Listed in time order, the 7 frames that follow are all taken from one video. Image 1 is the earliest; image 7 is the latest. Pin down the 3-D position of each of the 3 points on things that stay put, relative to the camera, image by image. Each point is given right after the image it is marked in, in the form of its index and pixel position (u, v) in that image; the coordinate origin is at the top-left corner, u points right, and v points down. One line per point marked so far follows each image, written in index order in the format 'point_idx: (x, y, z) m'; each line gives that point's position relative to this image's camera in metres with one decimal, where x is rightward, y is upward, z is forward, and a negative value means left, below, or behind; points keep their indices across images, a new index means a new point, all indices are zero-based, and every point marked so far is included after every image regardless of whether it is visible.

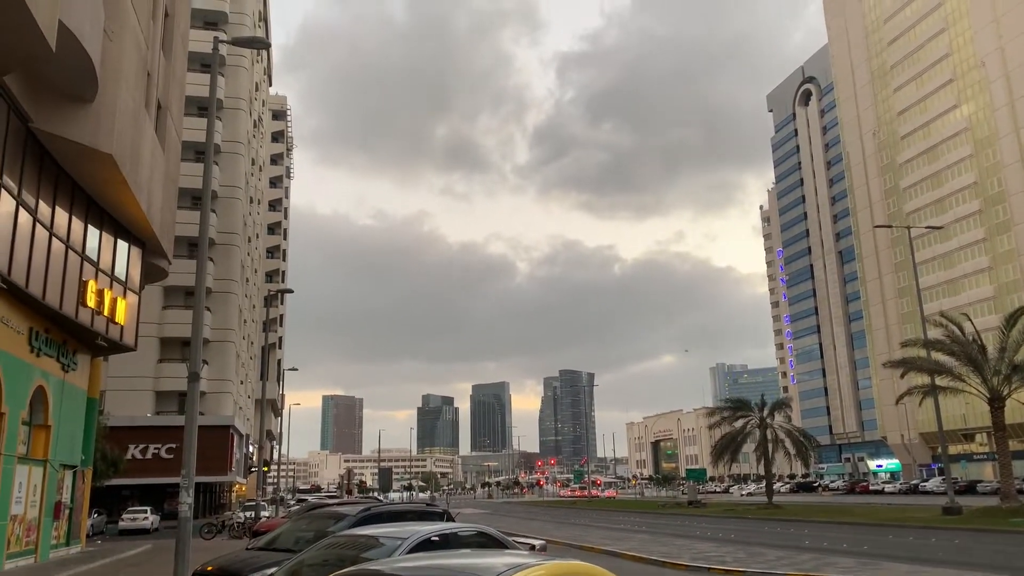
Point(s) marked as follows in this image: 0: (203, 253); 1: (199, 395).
0: (-7.1, +0.8, +18.5) m
1: (-6.7, -2.3, +17.1) m
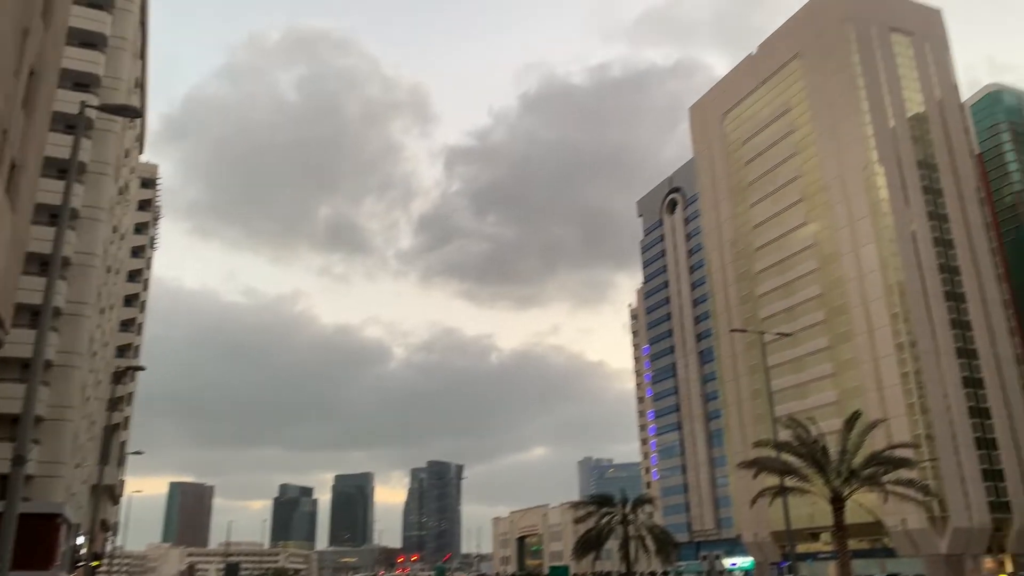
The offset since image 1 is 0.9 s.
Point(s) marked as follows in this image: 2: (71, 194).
0: (-10.1, -0.8, +17.1) m
1: (-9.5, -3.7, +15.5) m
2: (-10.2, +2.2, +18.5) m
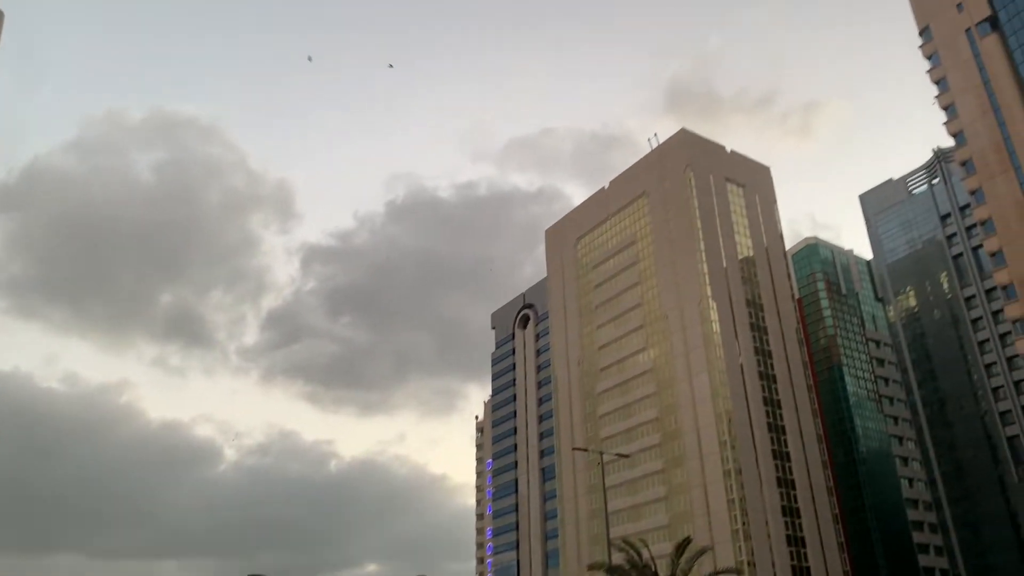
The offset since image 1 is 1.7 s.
0: (-13.2, -2.1, +14.8) m
1: (-12.6, -4.8, +12.9) m
2: (-13.4, +0.7, +16.6) m
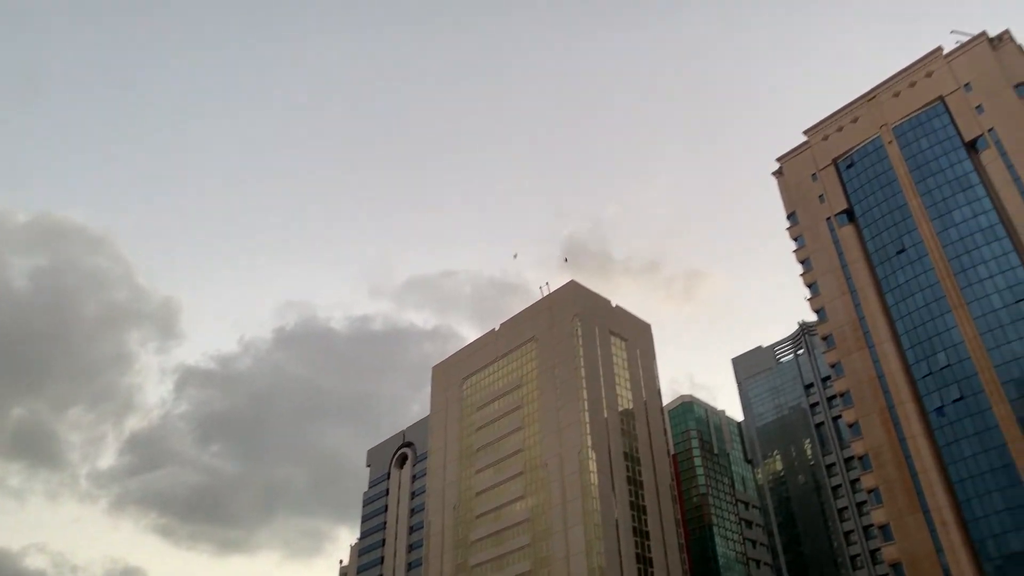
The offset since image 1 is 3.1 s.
0: (-15.6, -3.3, +12.5) m
1: (-14.9, -5.7, +10.2) m
2: (-15.9, -0.9, +14.7) m
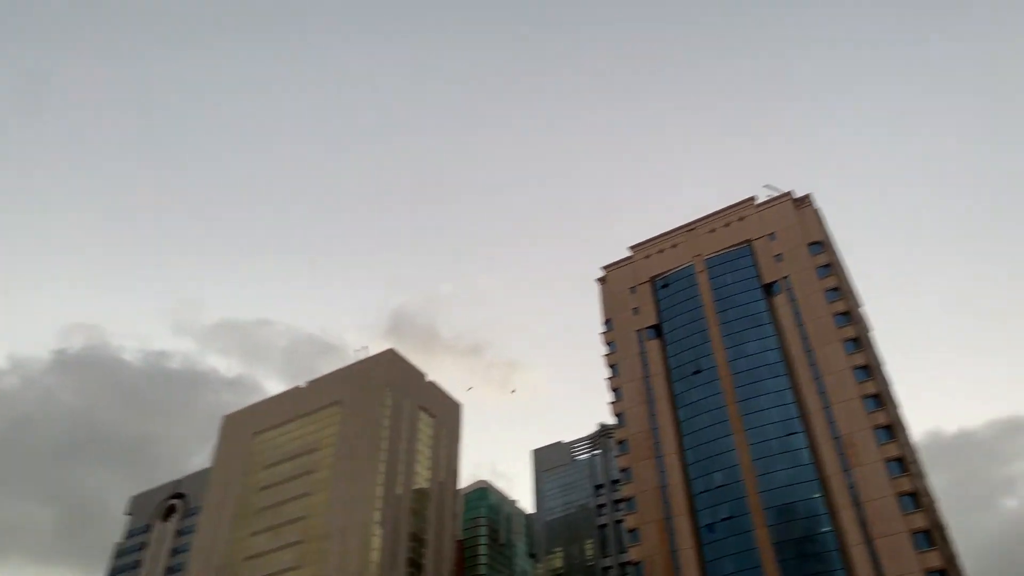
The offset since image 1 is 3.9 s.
0: (-18.4, -1.1, +8.2) m
1: (-17.6, -3.5, +5.9) m
2: (-18.8, +1.2, +10.5) m
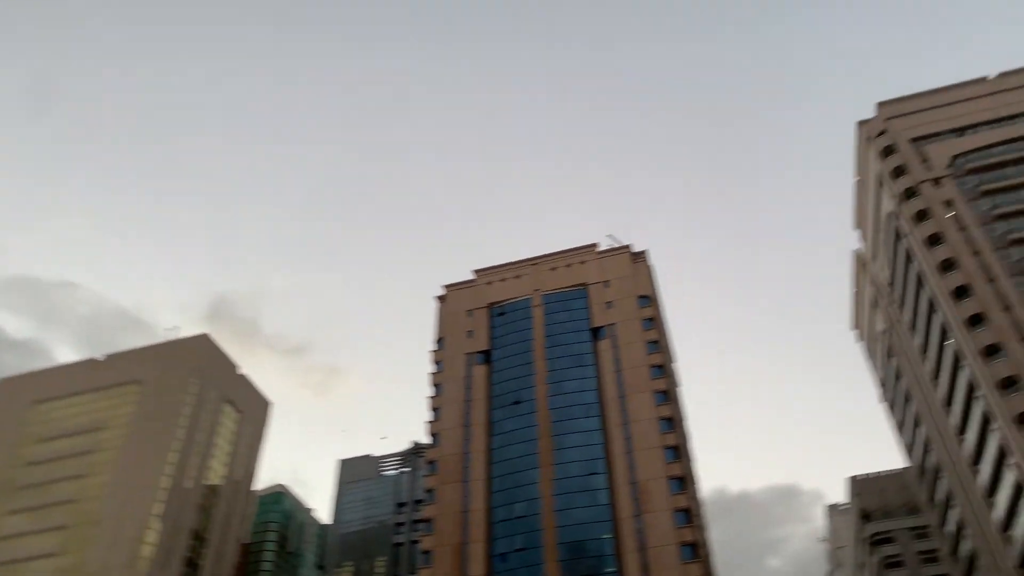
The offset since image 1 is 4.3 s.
0: (-19.1, +2.1, +3.5) m
1: (-18.3, -0.4, +1.2) m
2: (-19.6, +4.4, +5.7) m
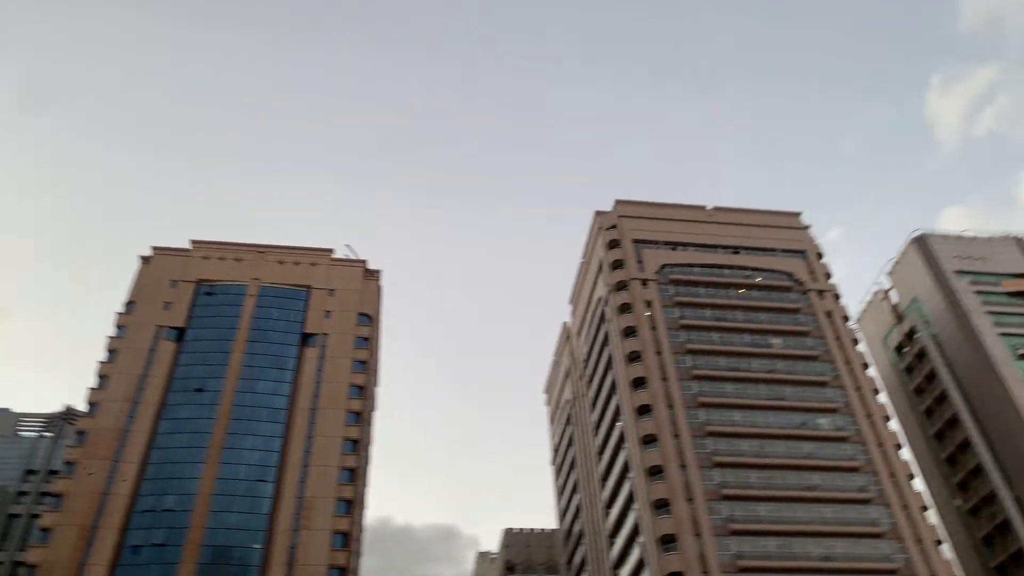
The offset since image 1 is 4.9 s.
0: (-17.5, +7.1, -4.3) m
1: (-16.6, +4.5, -6.3) m
2: (-18.1, +9.5, -2.2) m
